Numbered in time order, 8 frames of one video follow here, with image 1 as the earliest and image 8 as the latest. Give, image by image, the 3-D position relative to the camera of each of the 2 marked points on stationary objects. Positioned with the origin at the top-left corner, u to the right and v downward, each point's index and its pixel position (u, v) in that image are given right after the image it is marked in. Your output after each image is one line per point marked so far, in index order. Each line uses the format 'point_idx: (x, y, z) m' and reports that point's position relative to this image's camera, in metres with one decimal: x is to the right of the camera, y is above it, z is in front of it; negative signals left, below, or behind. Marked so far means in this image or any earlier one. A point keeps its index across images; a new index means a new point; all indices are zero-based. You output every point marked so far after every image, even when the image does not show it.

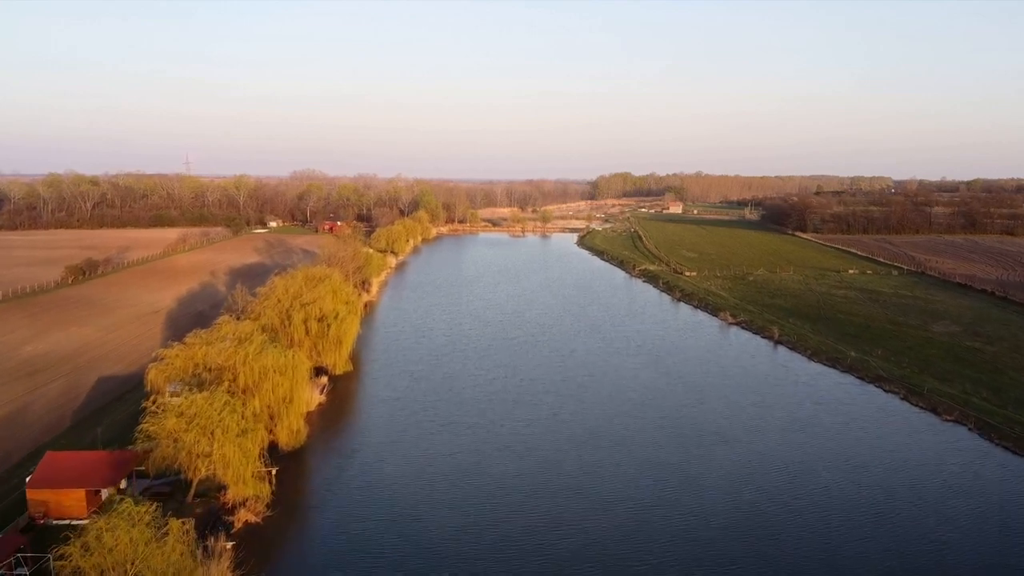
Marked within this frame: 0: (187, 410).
0: (-4.6, -1.7, +10.2) m
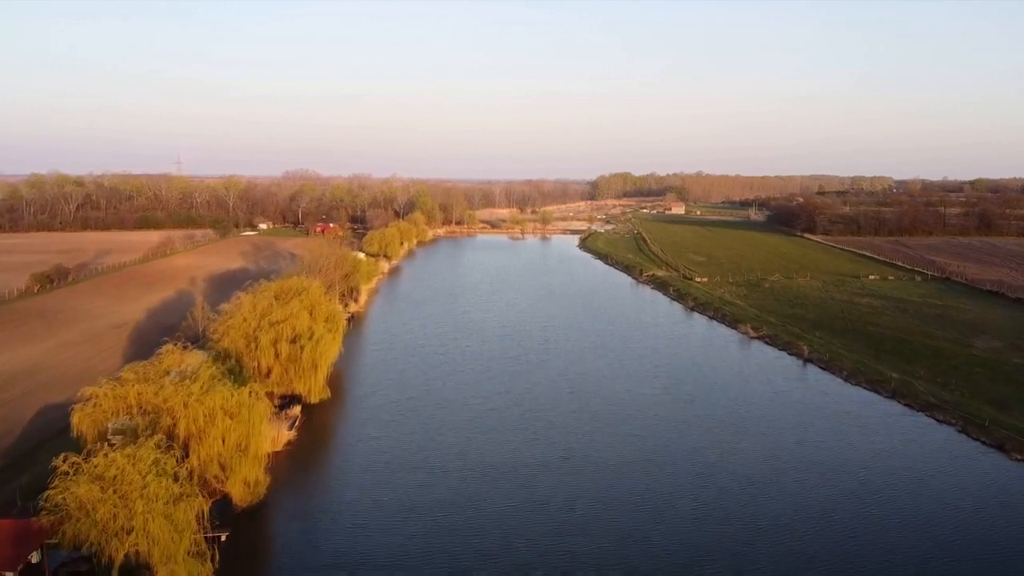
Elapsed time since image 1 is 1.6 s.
0: (-4.5, -2.1, +8.1) m
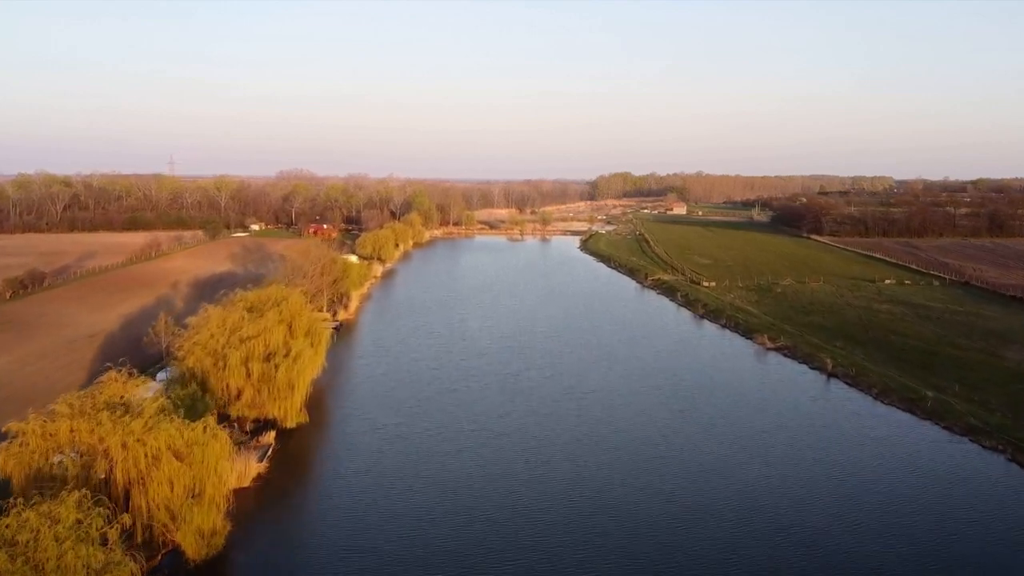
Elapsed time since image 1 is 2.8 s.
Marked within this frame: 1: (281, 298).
0: (-4.6, -2.3, +6.7) m
1: (-5.0, -0.2, +15.7) m
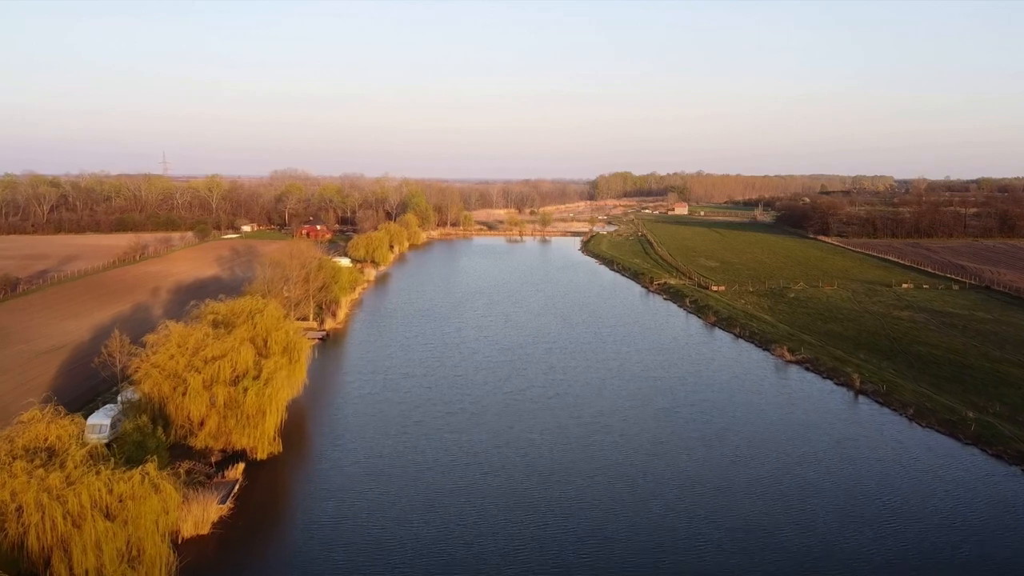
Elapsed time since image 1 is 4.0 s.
0: (-4.6, -2.5, +5.2) m
1: (-5.0, -0.4, +14.2) m
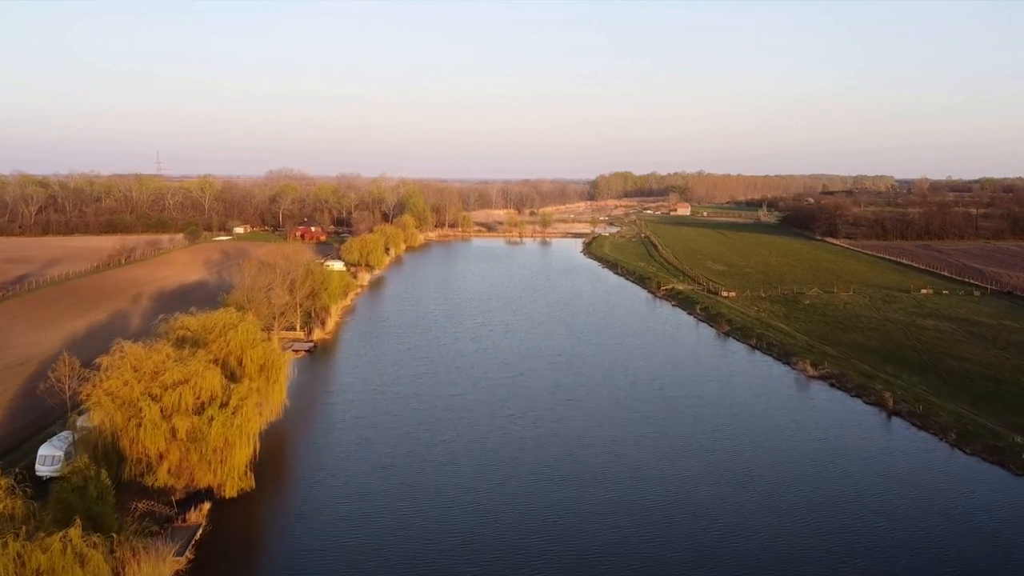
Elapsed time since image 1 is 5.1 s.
0: (-4.5, -2.7, +3.8) m
1: (-5.0, -0.6, +12.9) m
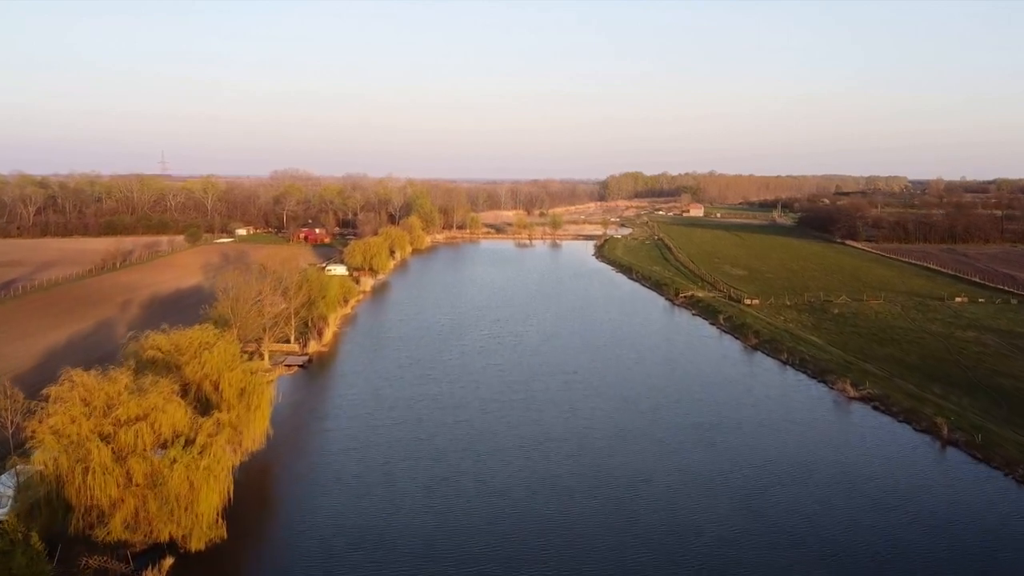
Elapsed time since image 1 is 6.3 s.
0: (-4.5, -2.9, +2.4) m
1: (-4.8, -0.9, +11.5) m
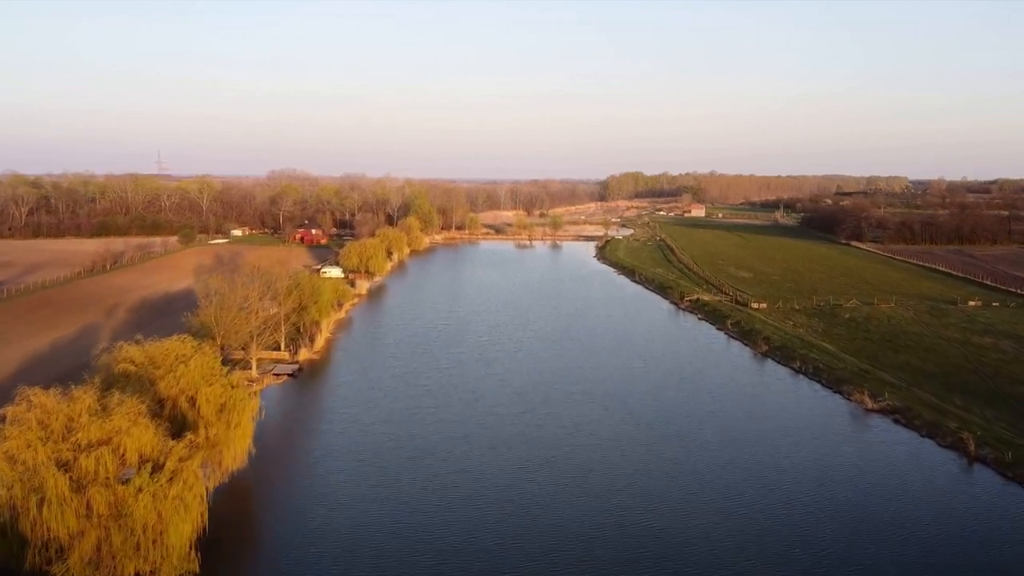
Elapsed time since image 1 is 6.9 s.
0: (-4.4, -3.1, +1.6) m
1: (-4.8, -1.0, +10.7) m
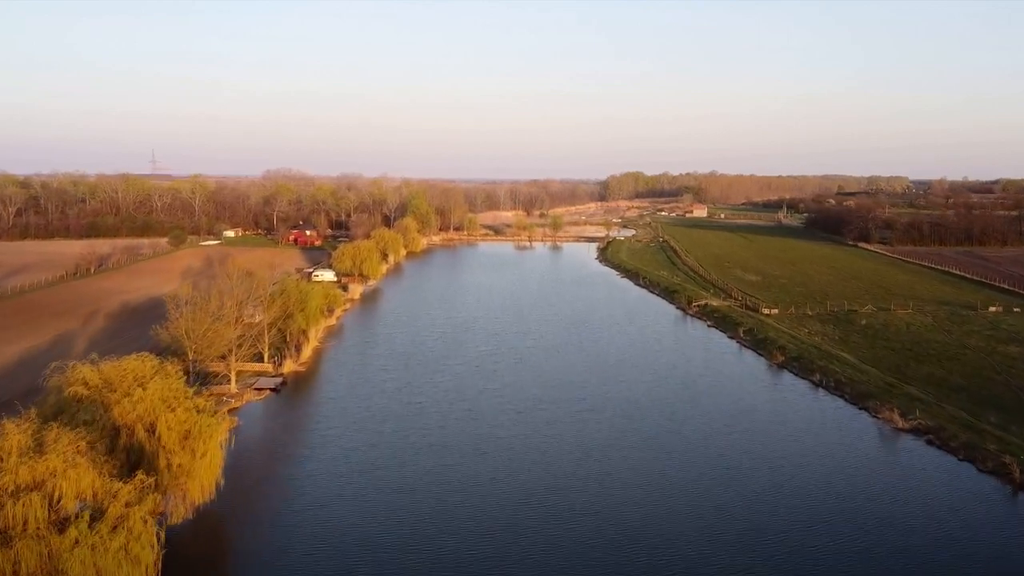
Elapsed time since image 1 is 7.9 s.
0: (-4.4, -3.2, +0.4) m
1: (-4.8, -1.2, +9.5) m
